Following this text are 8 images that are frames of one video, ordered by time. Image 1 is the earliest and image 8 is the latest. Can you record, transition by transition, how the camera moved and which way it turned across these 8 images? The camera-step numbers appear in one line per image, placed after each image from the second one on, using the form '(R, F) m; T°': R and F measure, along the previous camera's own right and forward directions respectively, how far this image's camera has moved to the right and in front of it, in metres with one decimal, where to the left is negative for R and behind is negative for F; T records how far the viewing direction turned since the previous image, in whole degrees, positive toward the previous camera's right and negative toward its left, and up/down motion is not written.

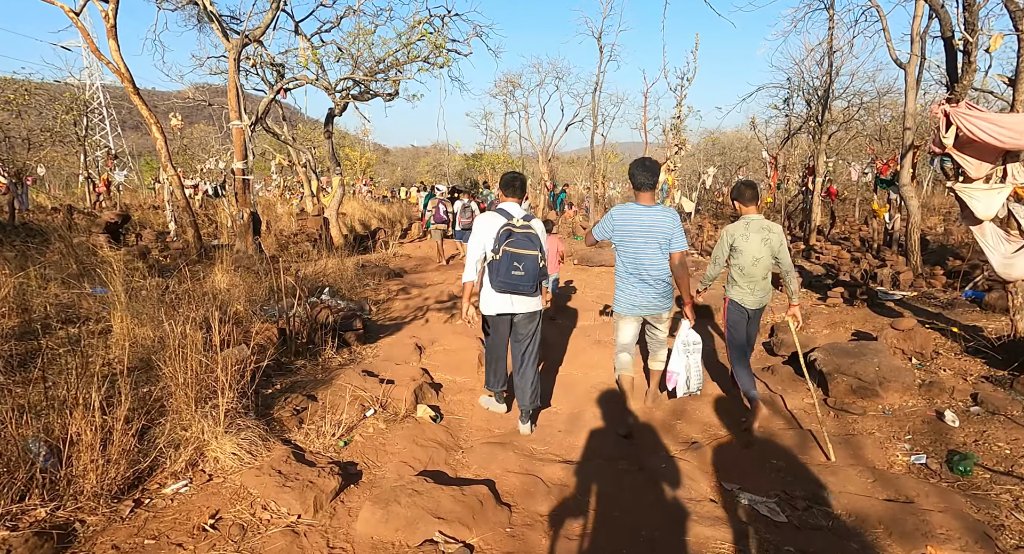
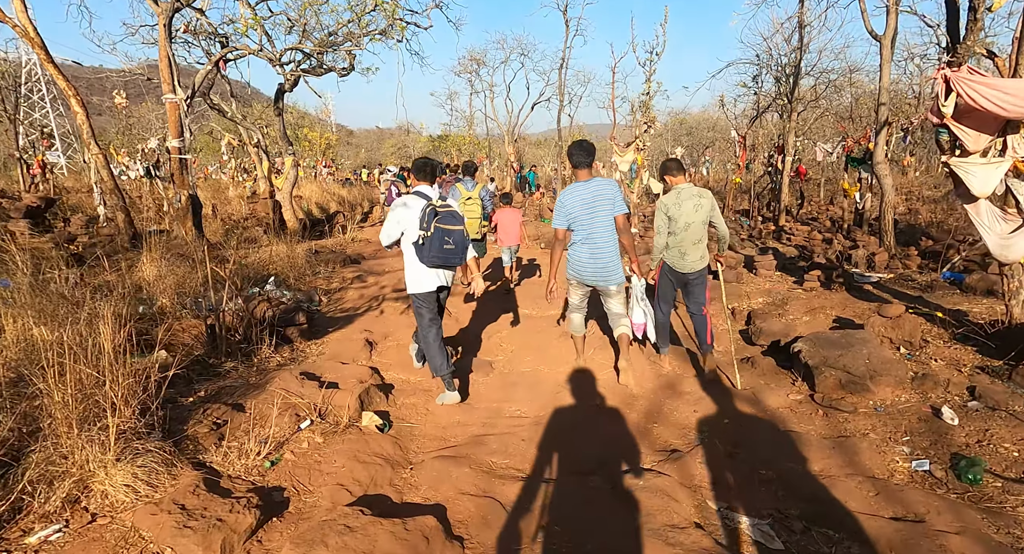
(+0.1, +0.5) m; +3°
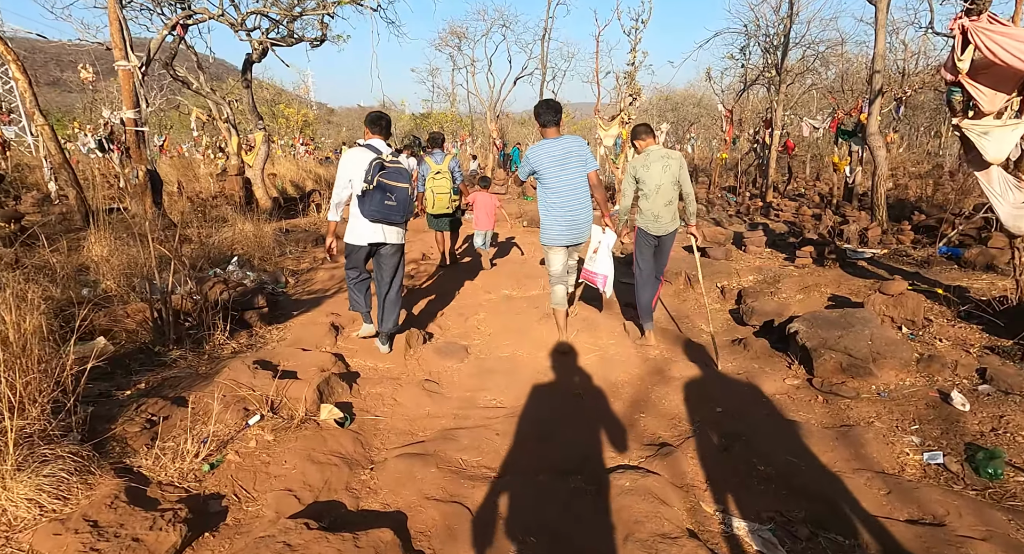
(+0.1, +0.4) m; +2°
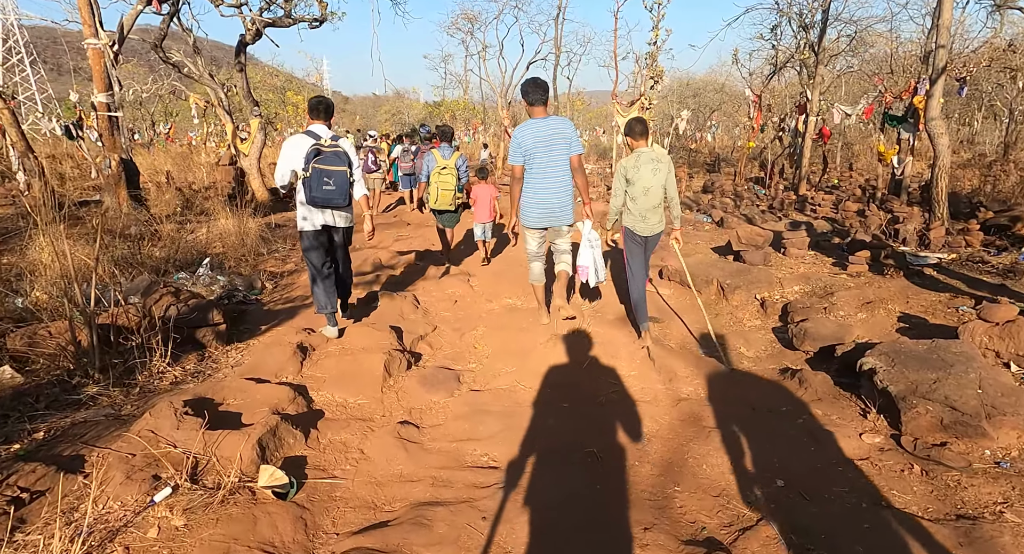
(+0.1, +0.8) m; -1°
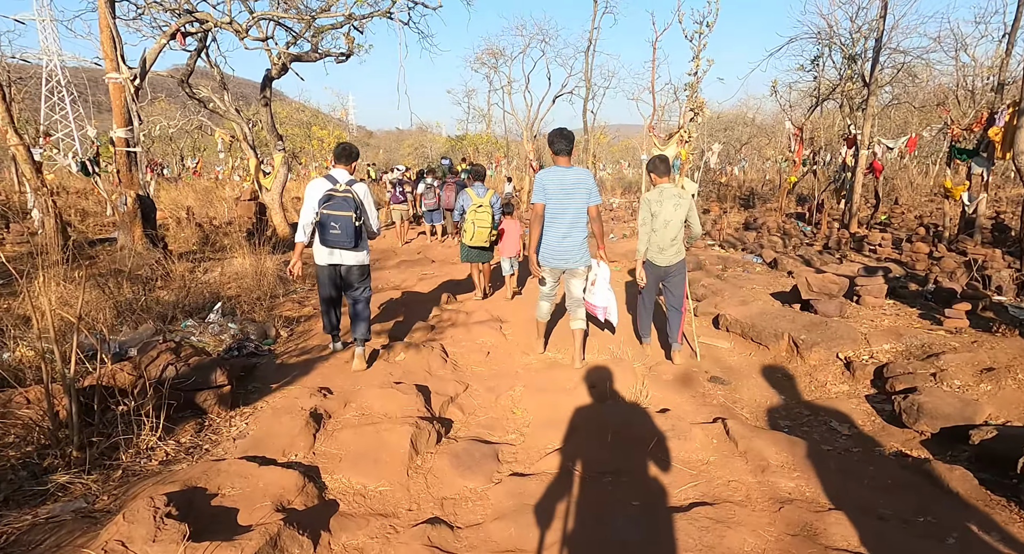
(-0.2, +0.6) m; -2°
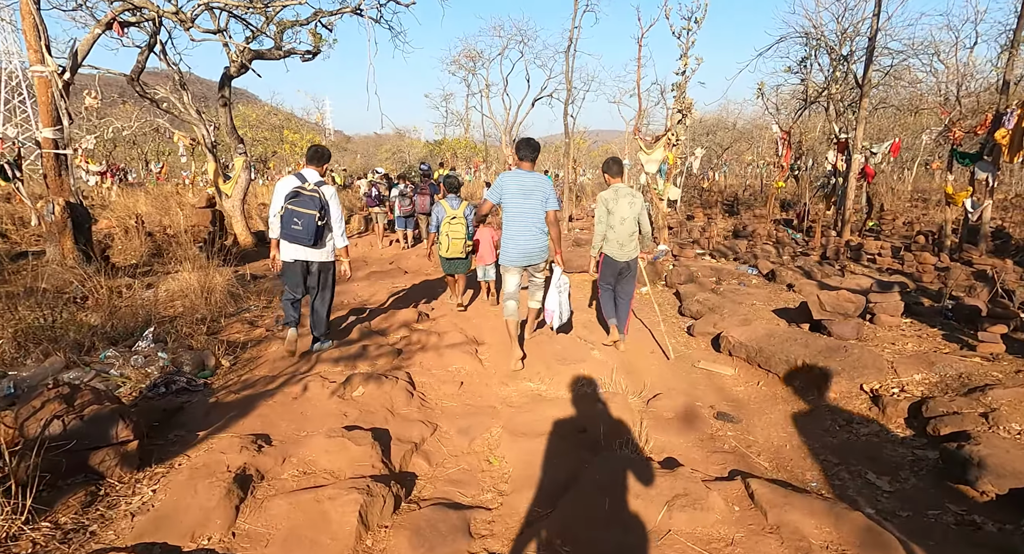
(0.0, +0.6) m; +2°
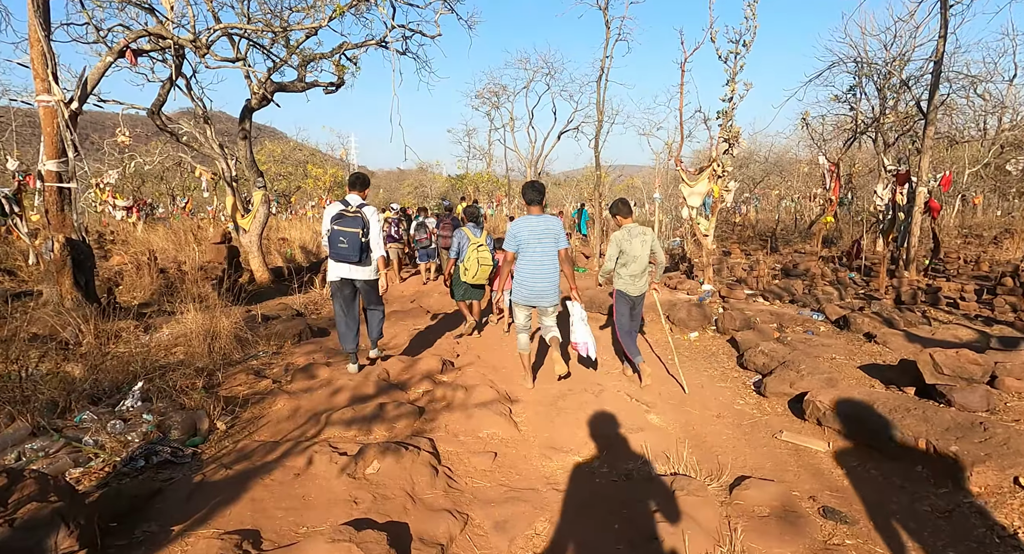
(-0.2, +0.7) m; -2°
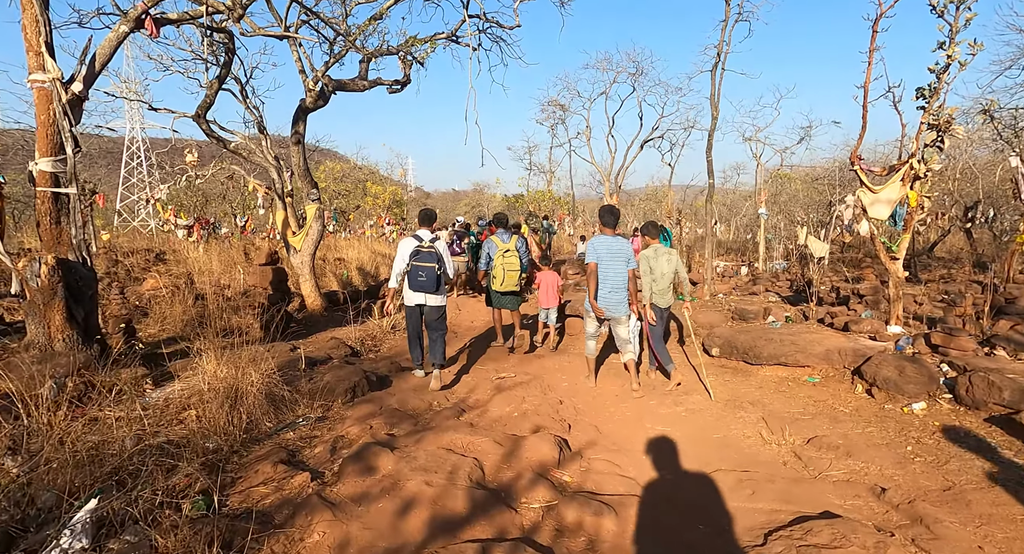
(-0.7, +1.9) m; -5°
